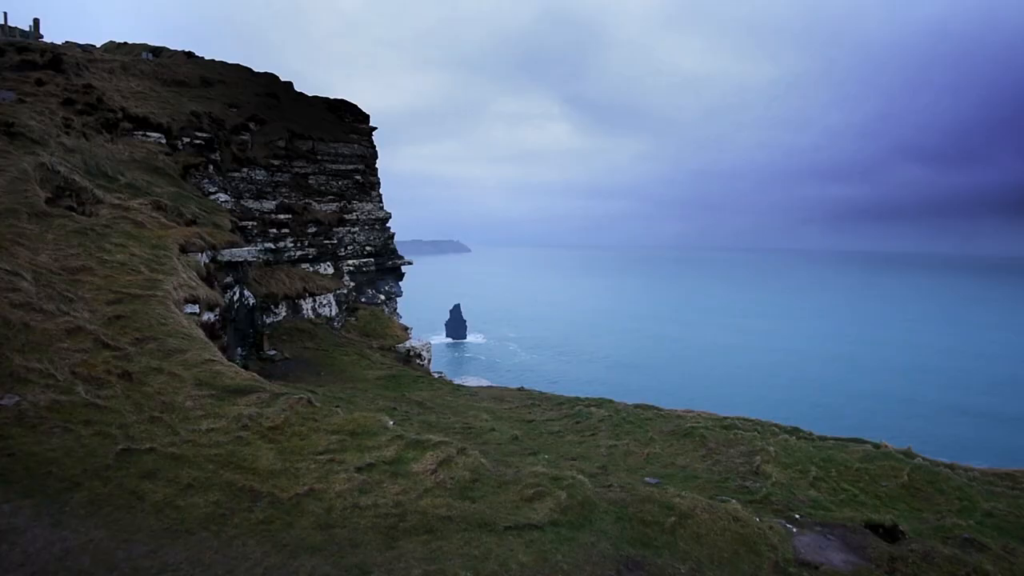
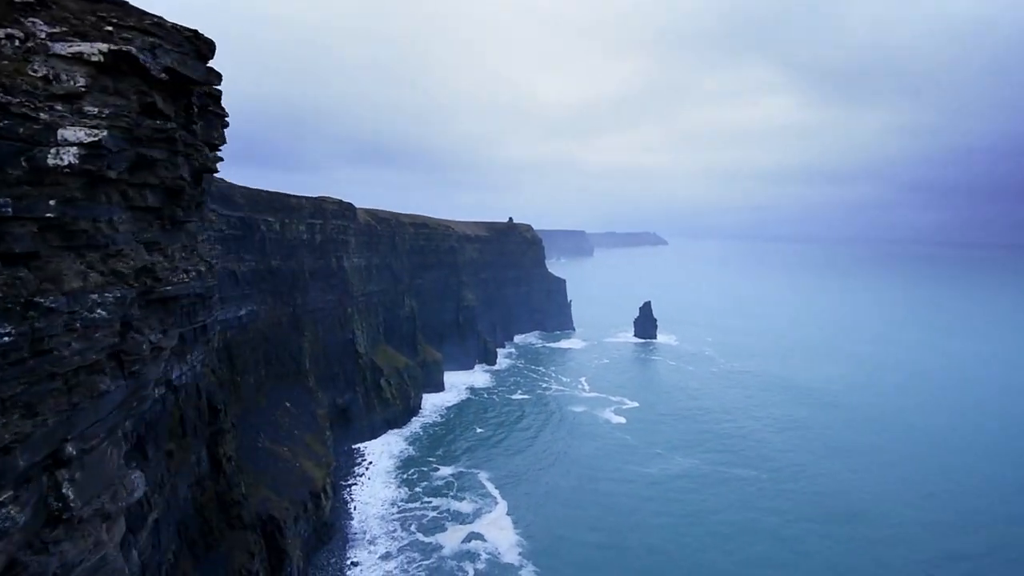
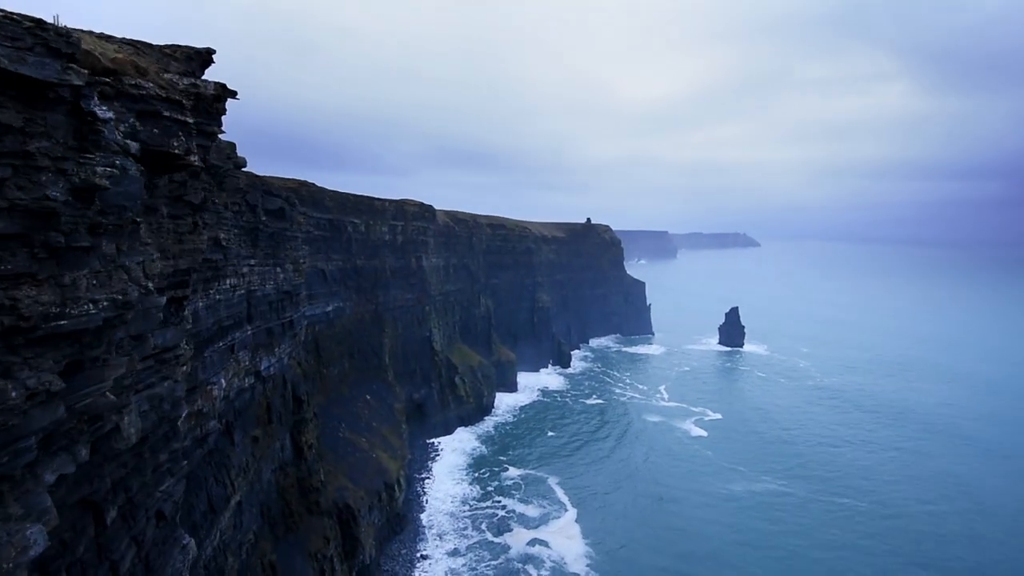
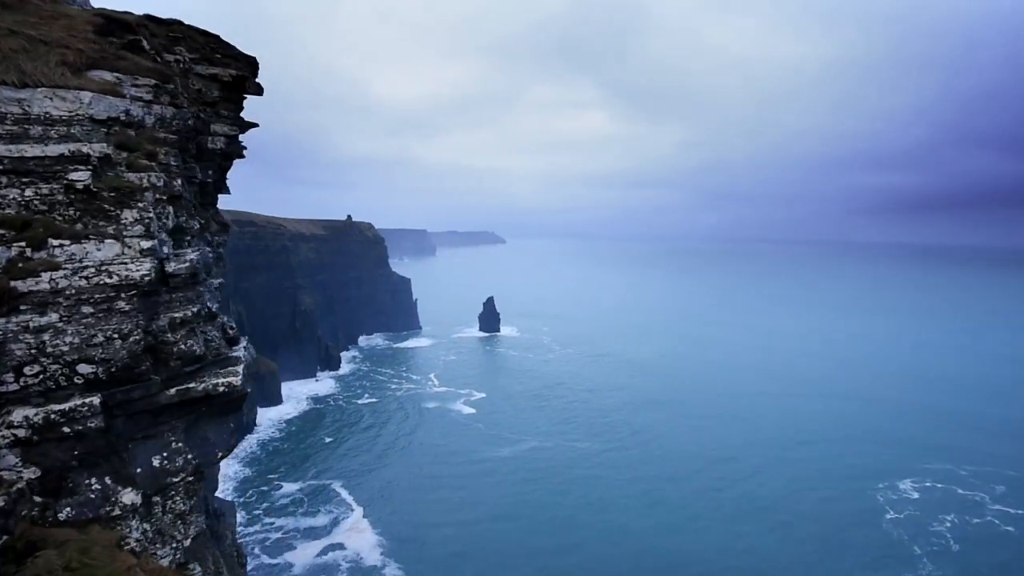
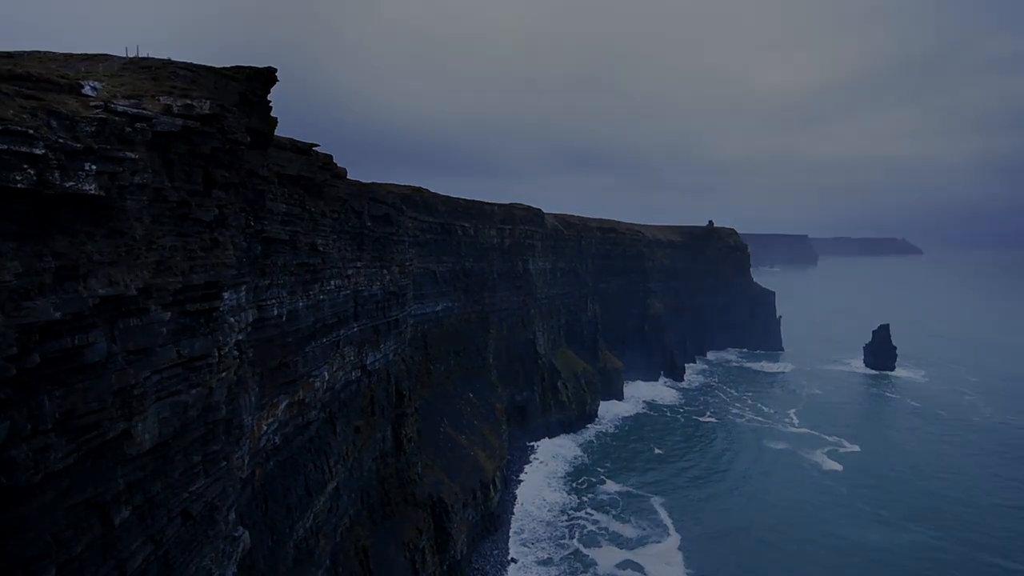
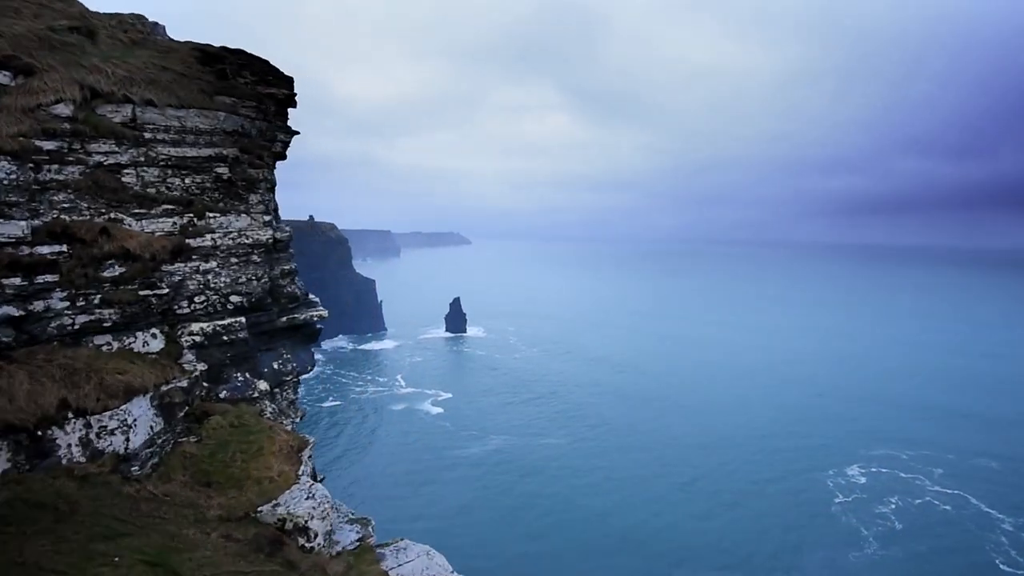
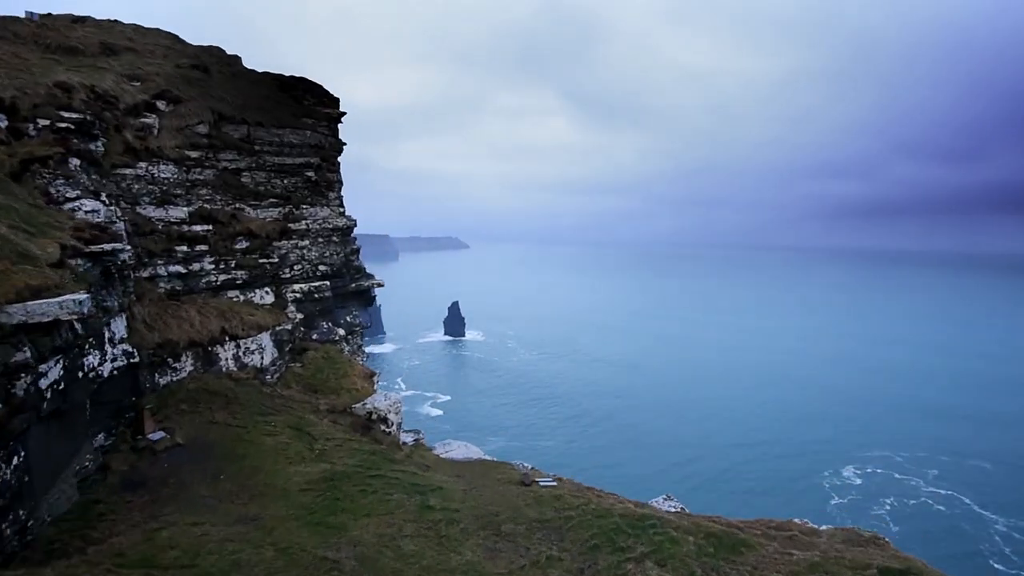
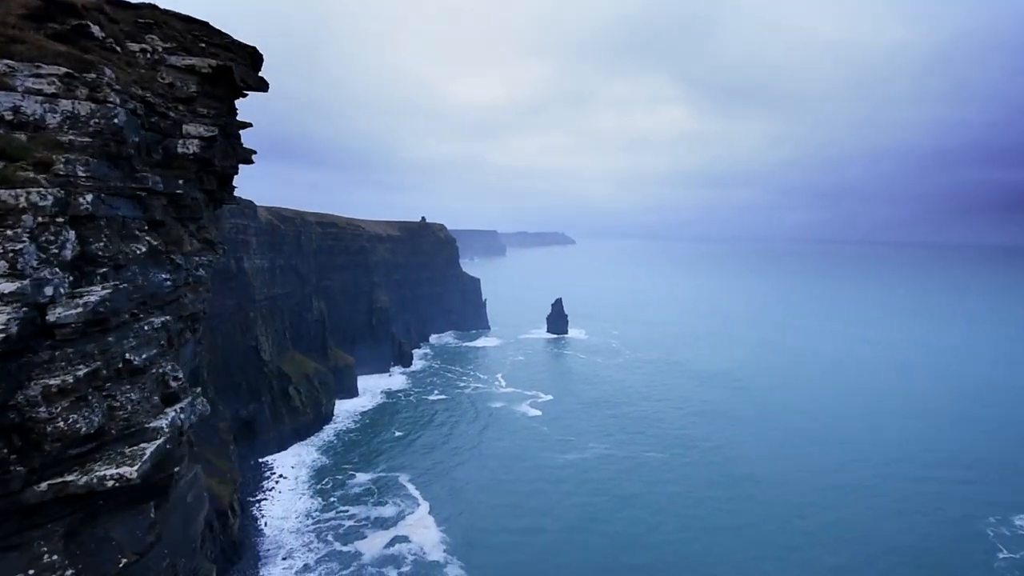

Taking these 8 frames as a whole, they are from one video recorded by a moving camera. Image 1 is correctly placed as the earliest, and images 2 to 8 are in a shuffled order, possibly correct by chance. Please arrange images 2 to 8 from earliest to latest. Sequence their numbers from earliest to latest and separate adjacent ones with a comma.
7, 6, 4, 8, 2, 3, 5
